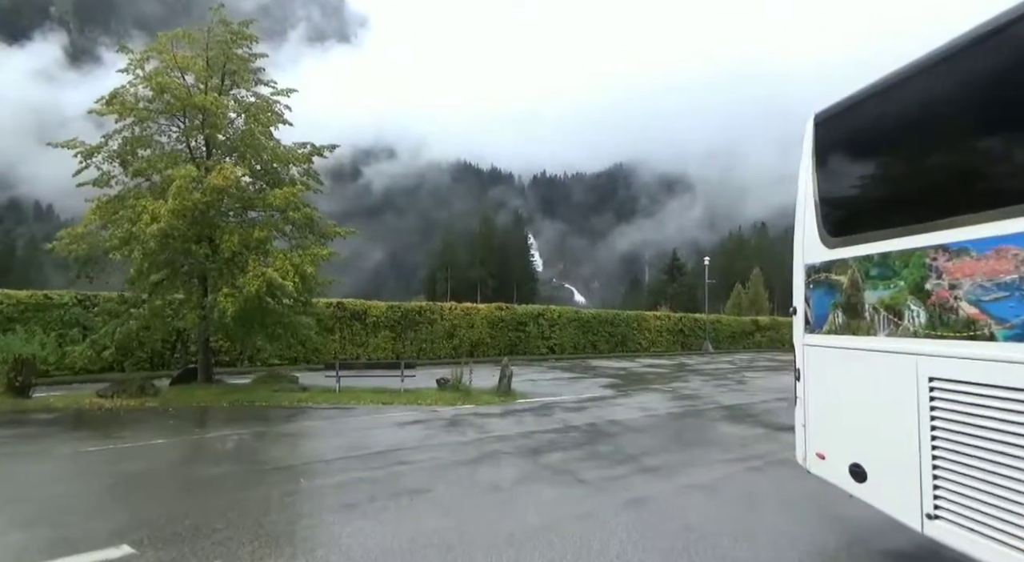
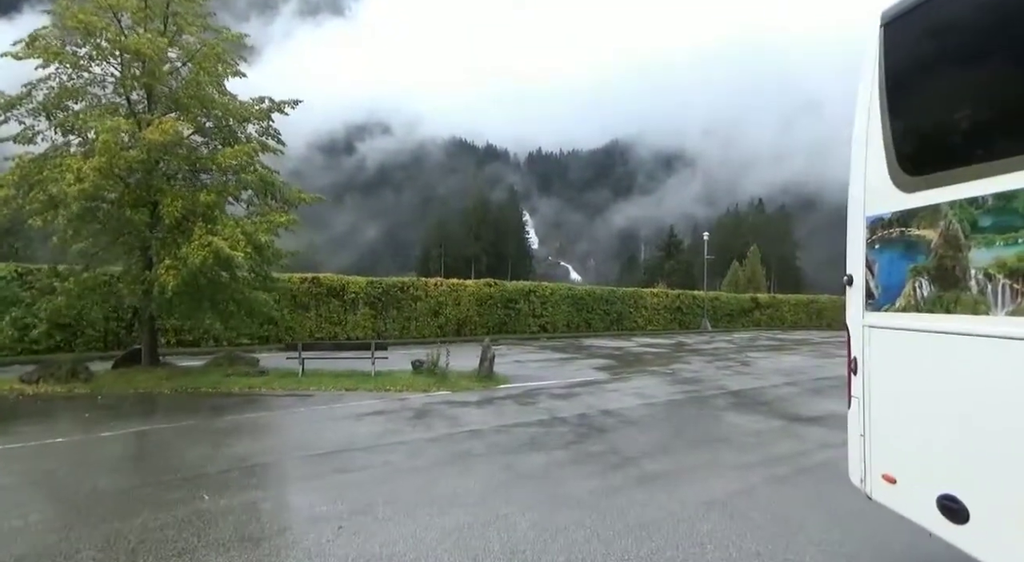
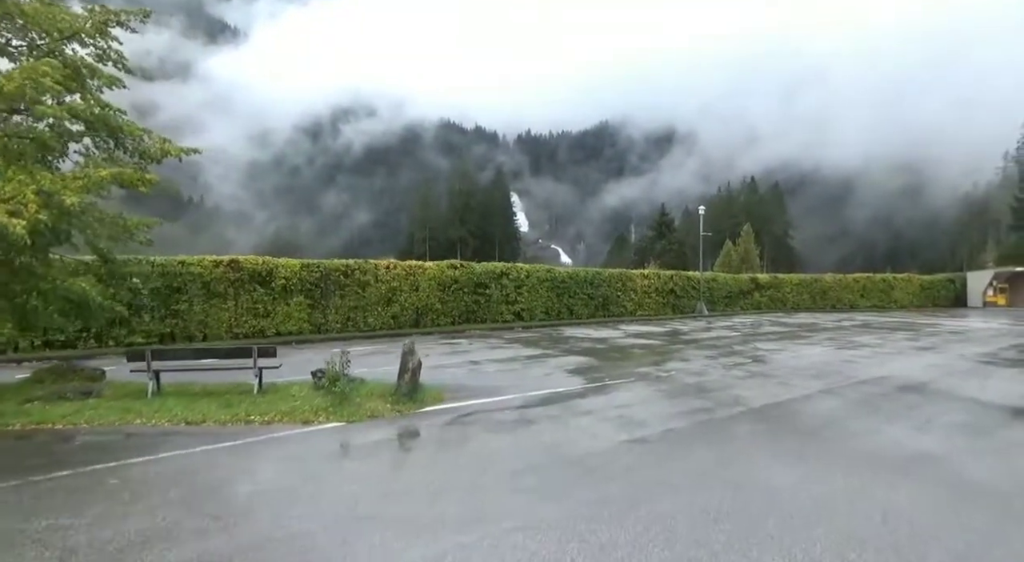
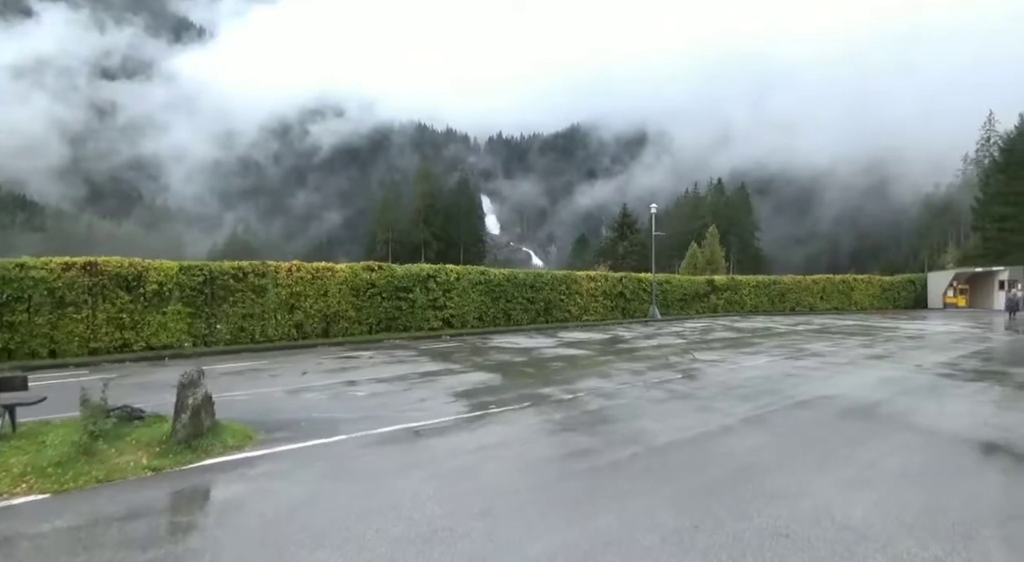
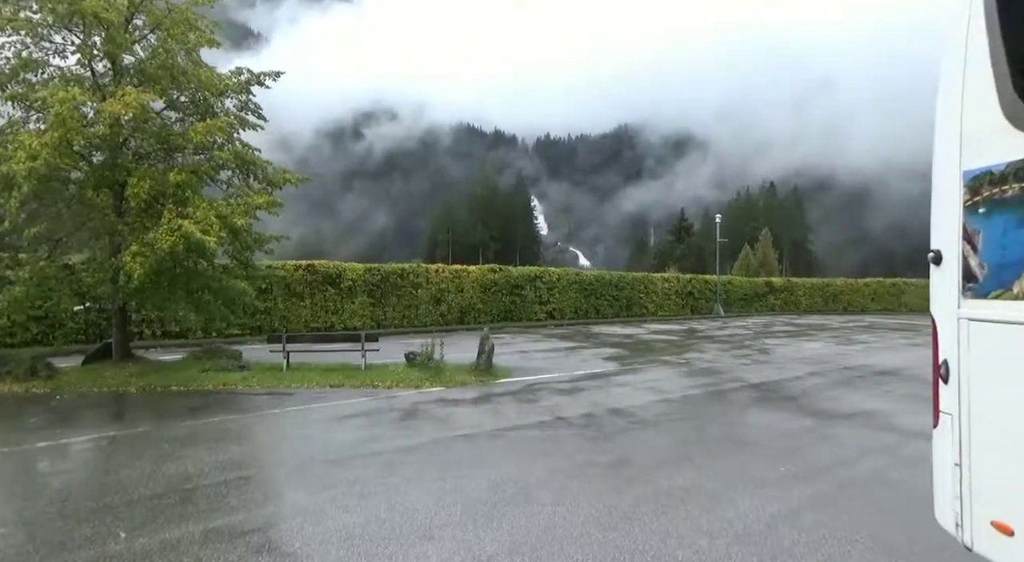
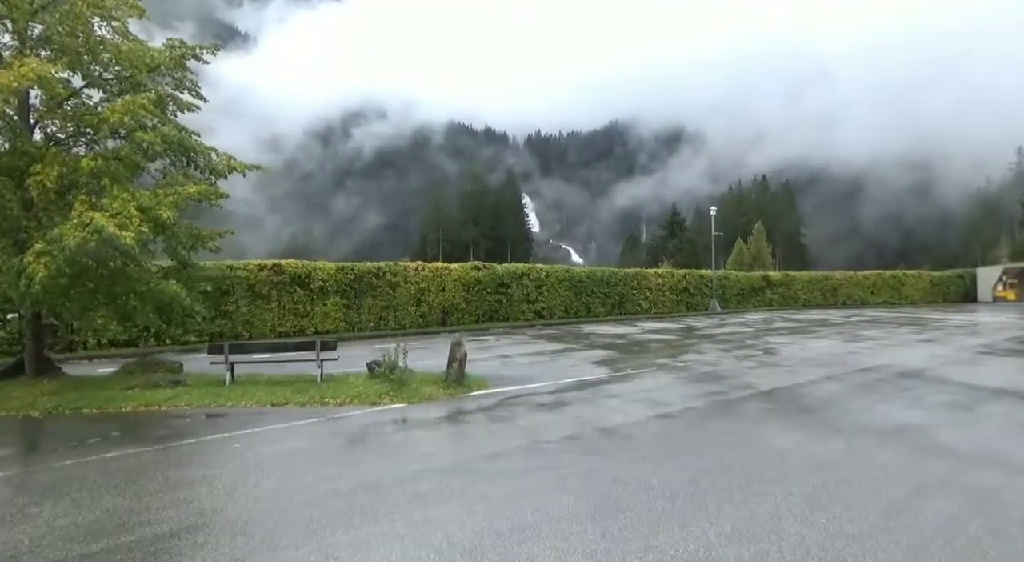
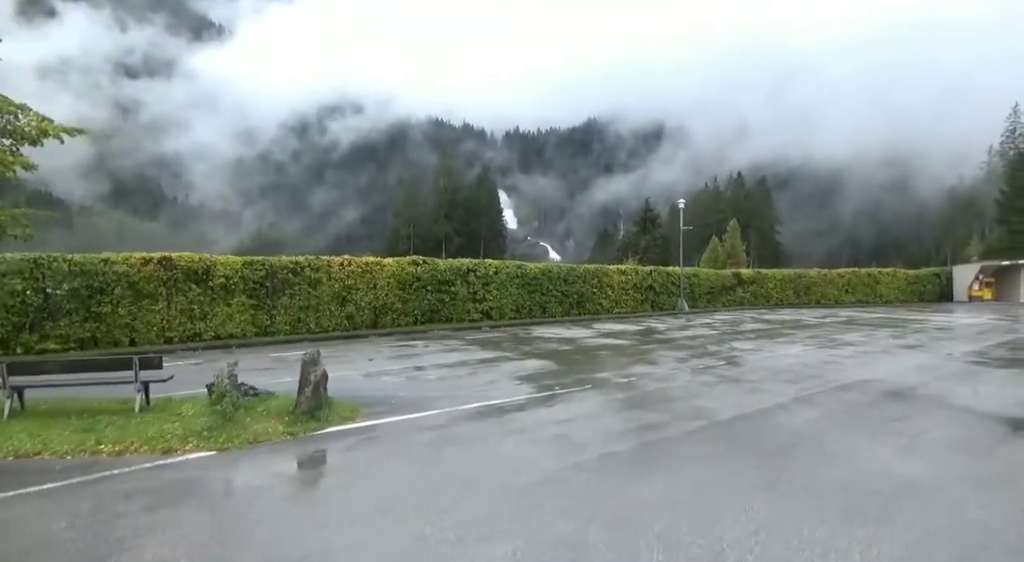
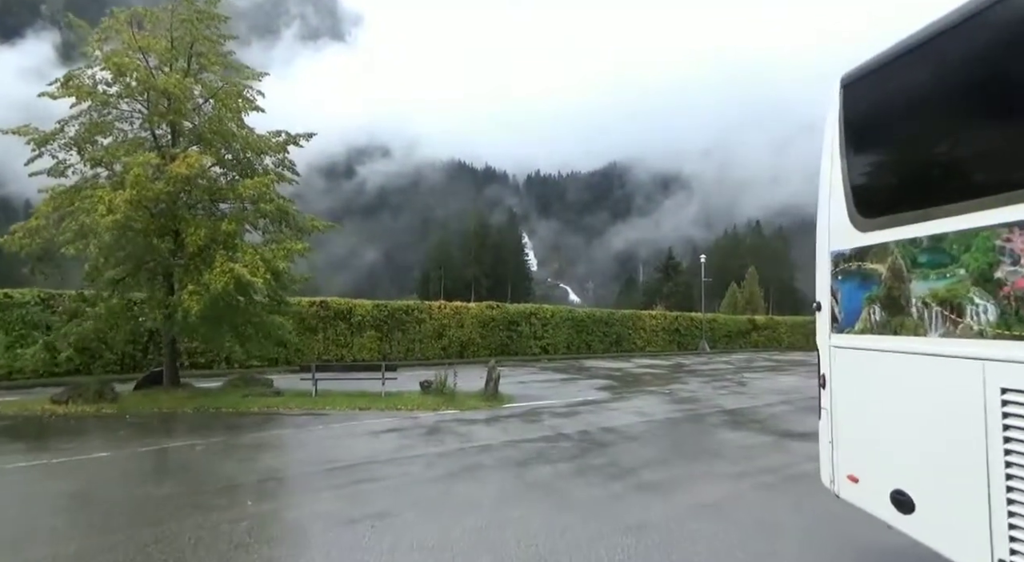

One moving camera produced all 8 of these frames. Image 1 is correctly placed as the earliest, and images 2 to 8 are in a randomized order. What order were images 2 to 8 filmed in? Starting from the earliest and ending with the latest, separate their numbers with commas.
8, 2, 5, 6, 3, 7, 4
